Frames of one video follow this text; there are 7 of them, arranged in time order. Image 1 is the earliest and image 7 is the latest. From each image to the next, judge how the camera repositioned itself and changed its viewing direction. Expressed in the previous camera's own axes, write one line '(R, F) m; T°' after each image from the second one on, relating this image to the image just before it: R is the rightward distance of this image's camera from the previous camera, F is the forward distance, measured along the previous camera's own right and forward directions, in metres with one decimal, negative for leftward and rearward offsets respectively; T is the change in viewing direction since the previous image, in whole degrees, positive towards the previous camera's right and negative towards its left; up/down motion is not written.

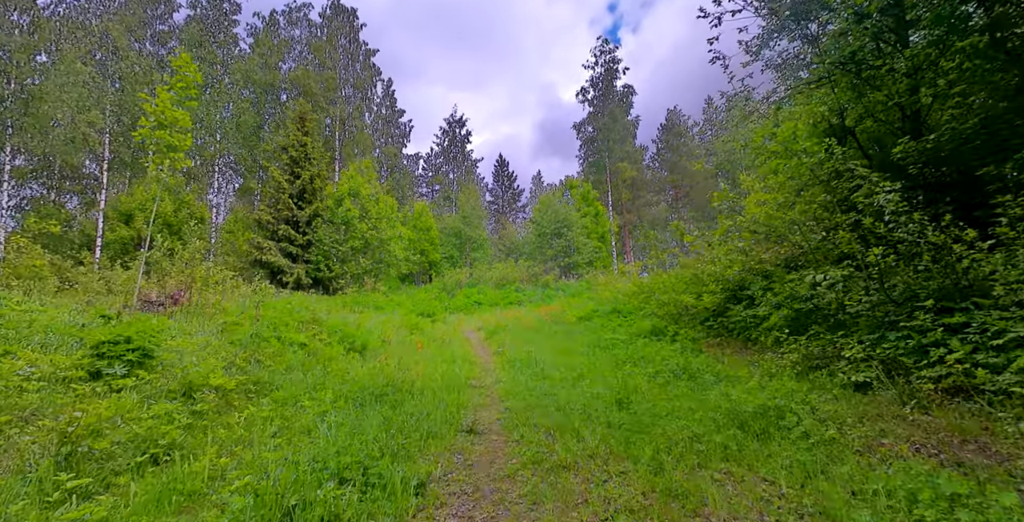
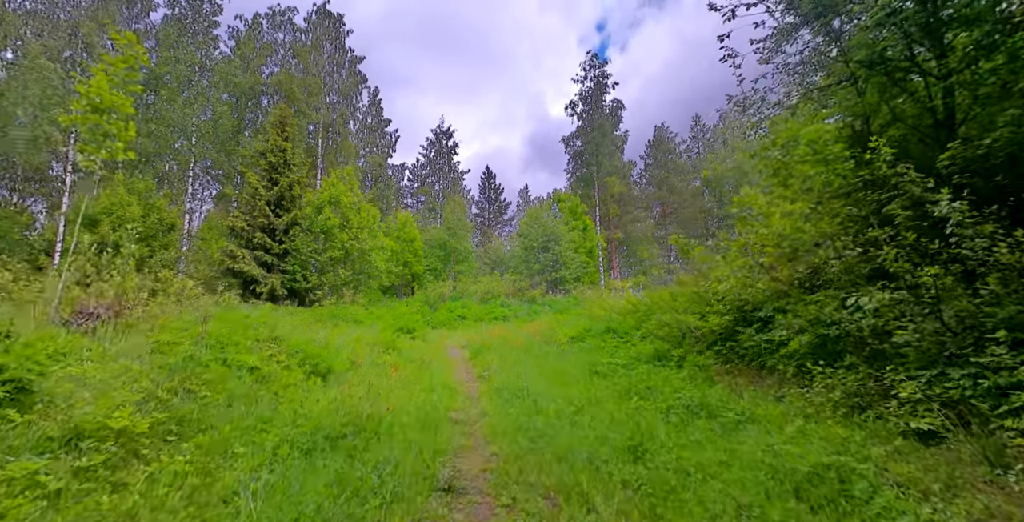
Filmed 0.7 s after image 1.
(-0.1, +0.8) m; +2°
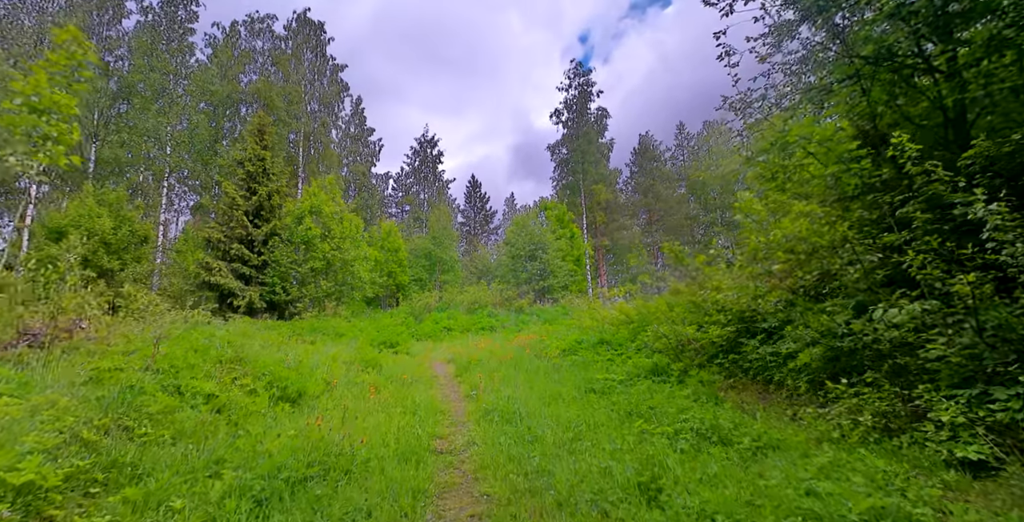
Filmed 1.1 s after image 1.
(0.0, +0.5) m; +2°
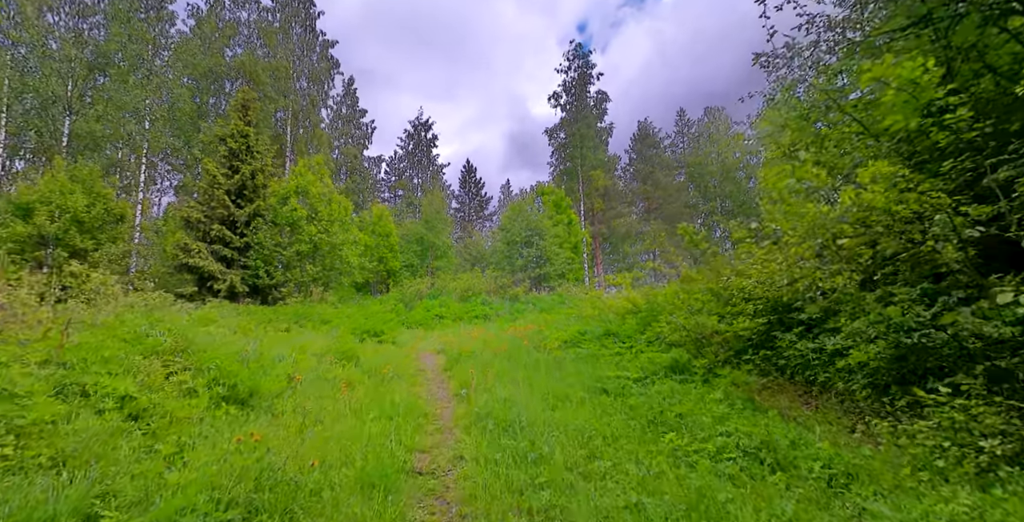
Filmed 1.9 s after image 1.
(-0.1, +0.9) m; +1°
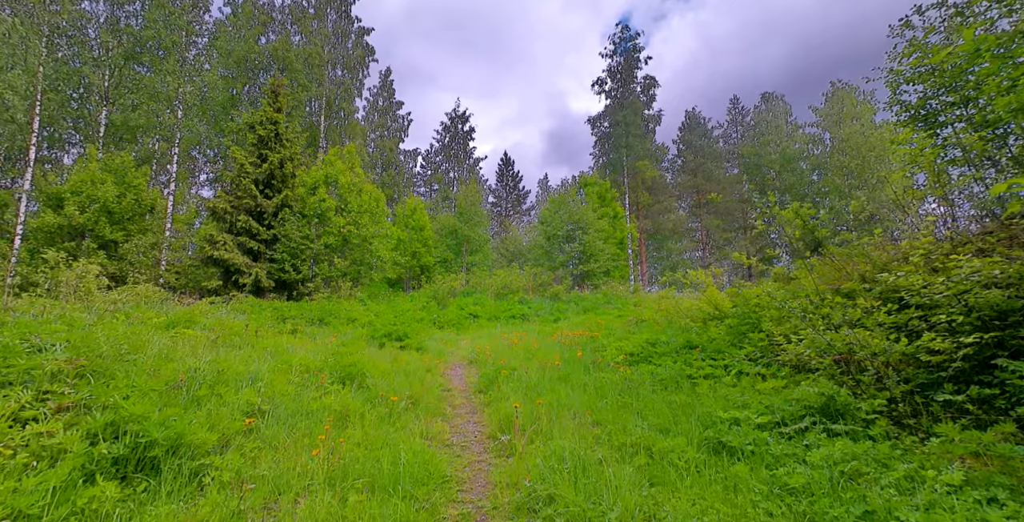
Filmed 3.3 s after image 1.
(-0.2, +1.8) m; -4°
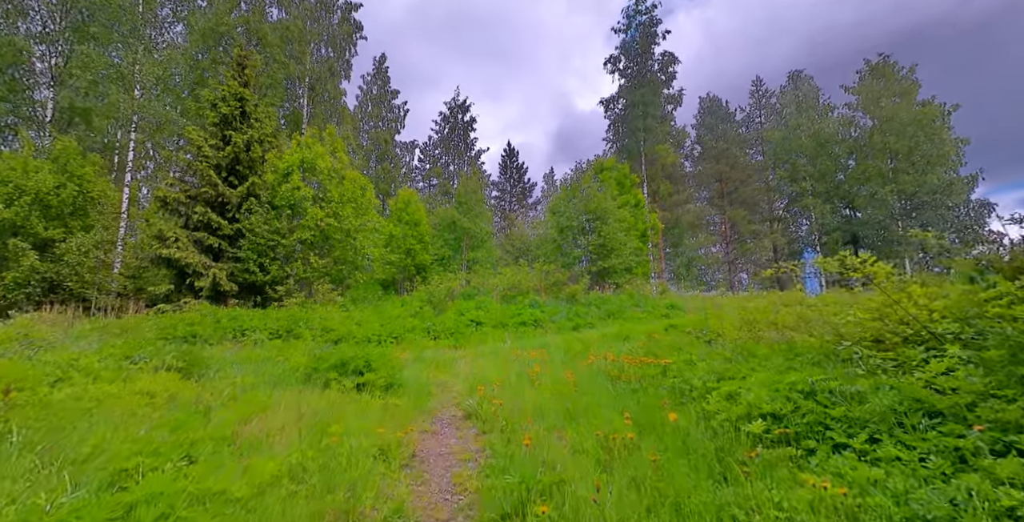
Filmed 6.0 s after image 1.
(-0.2, +3.4) m; 0°
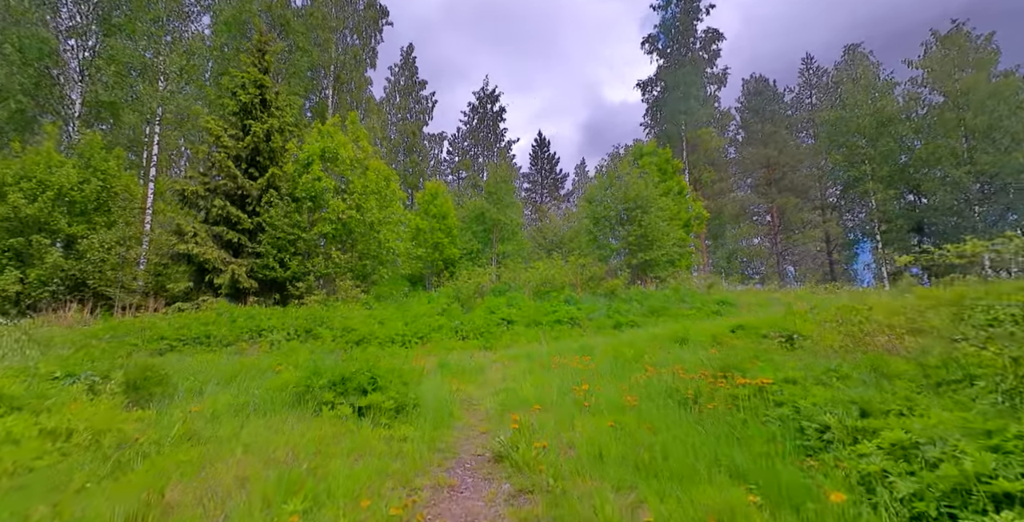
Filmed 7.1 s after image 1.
(-0.1, +1.4) m; -4°
